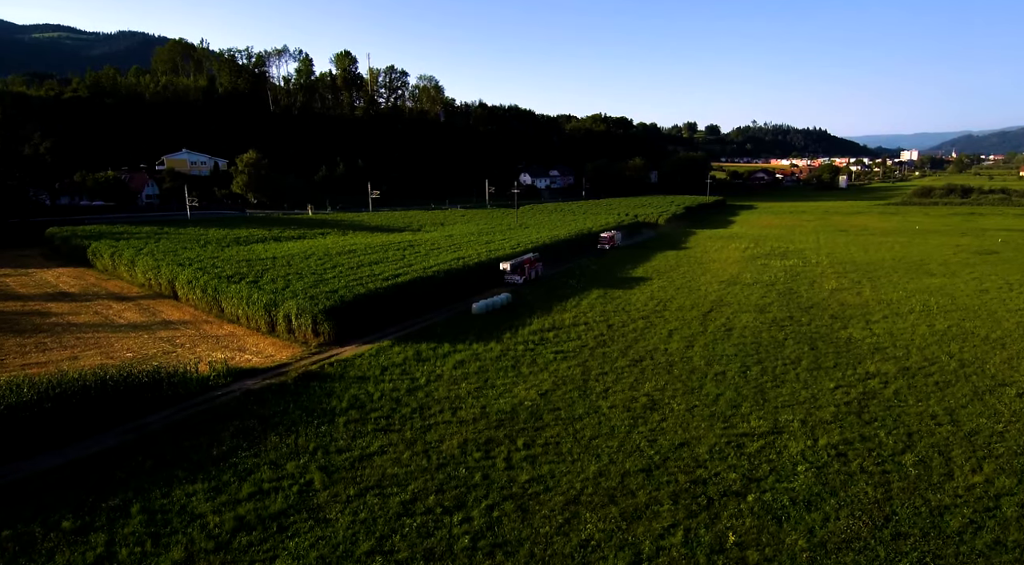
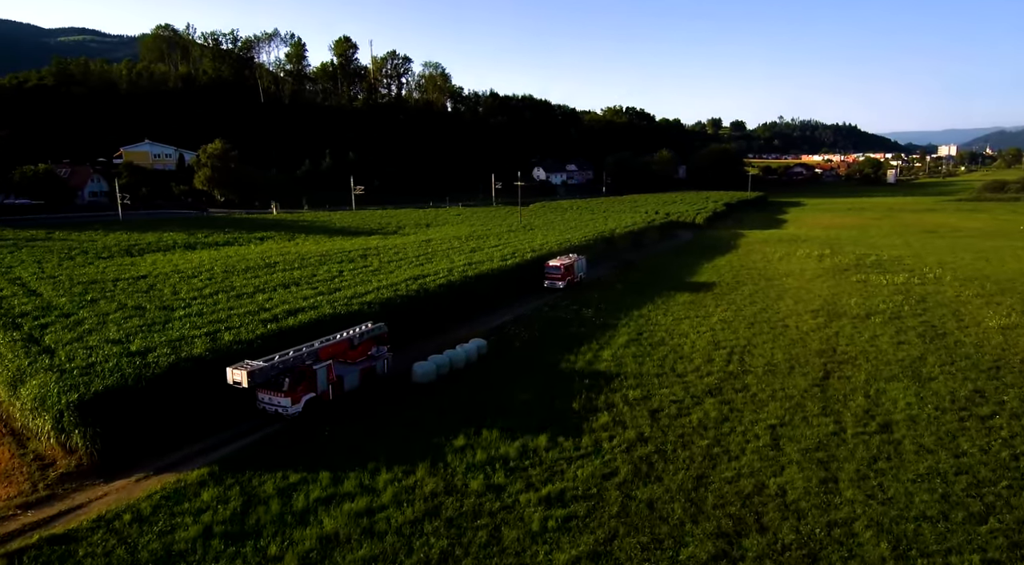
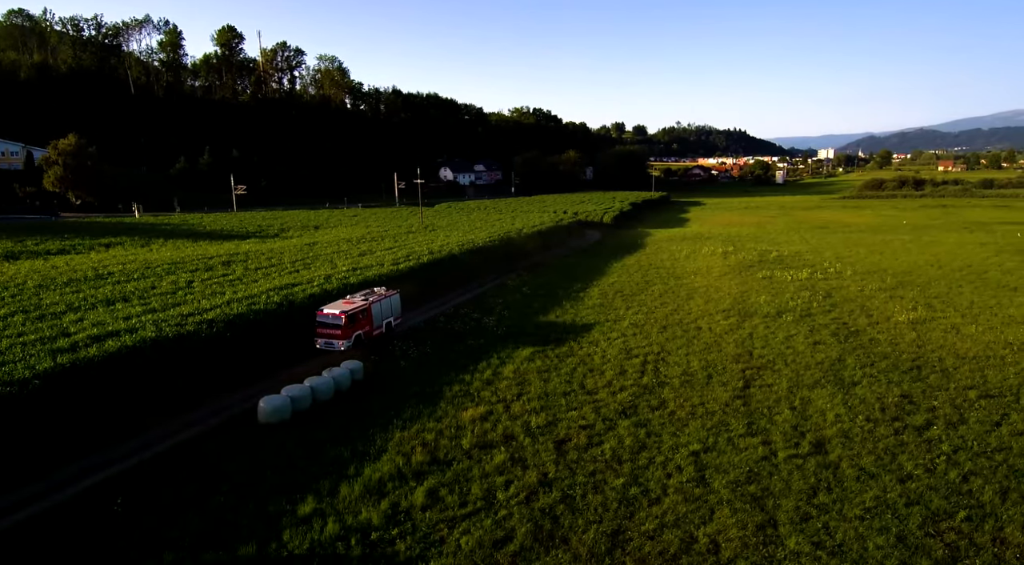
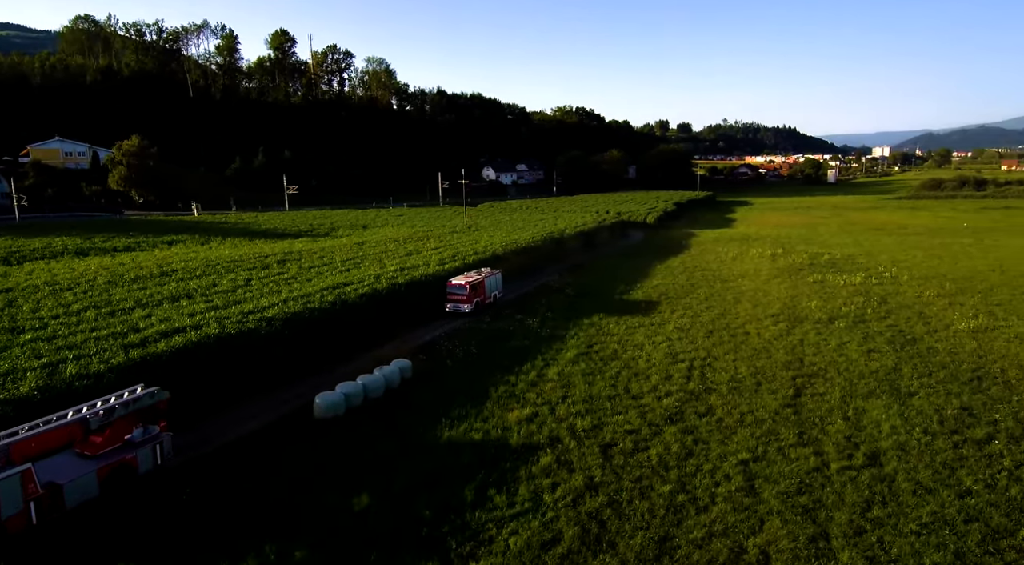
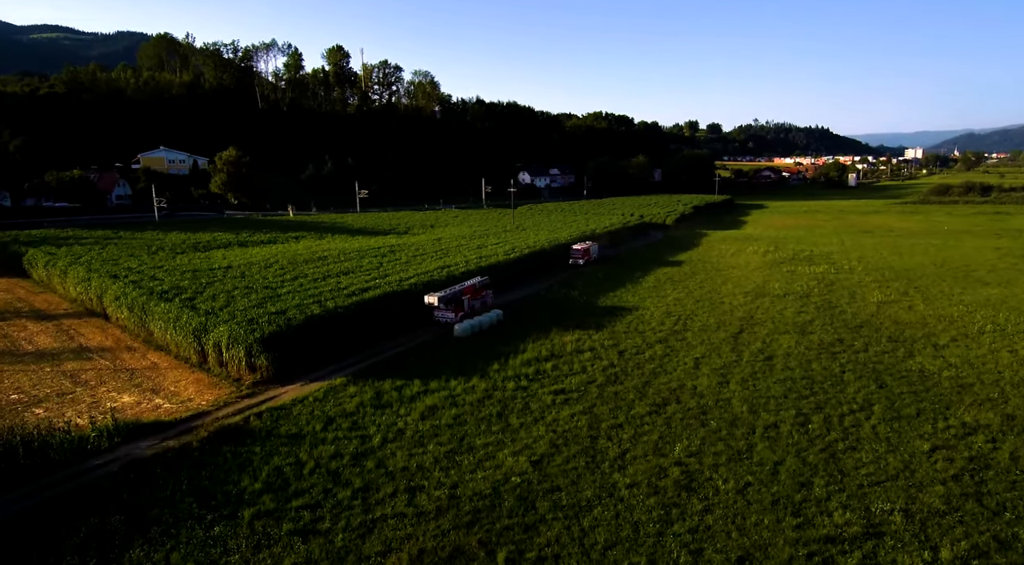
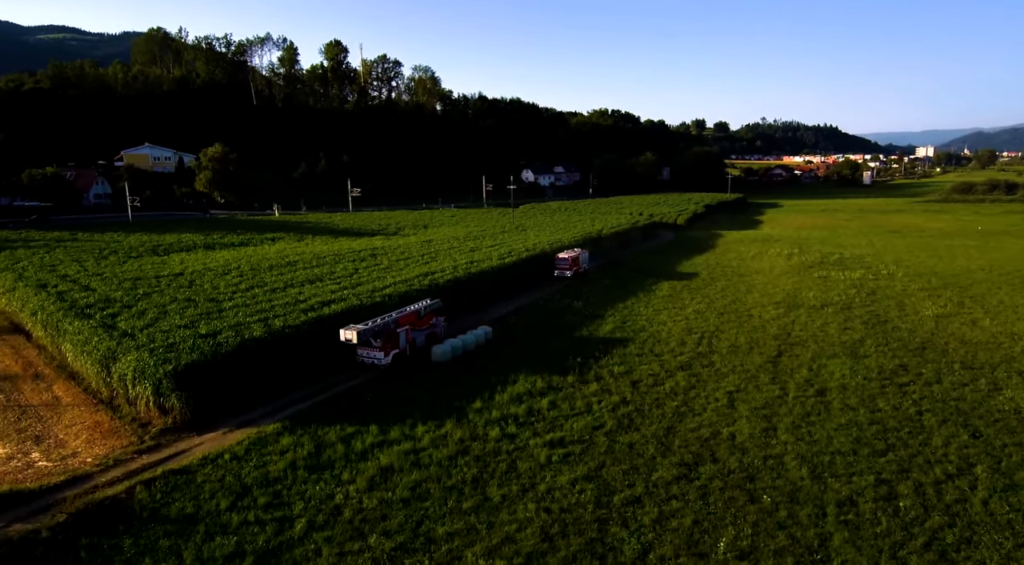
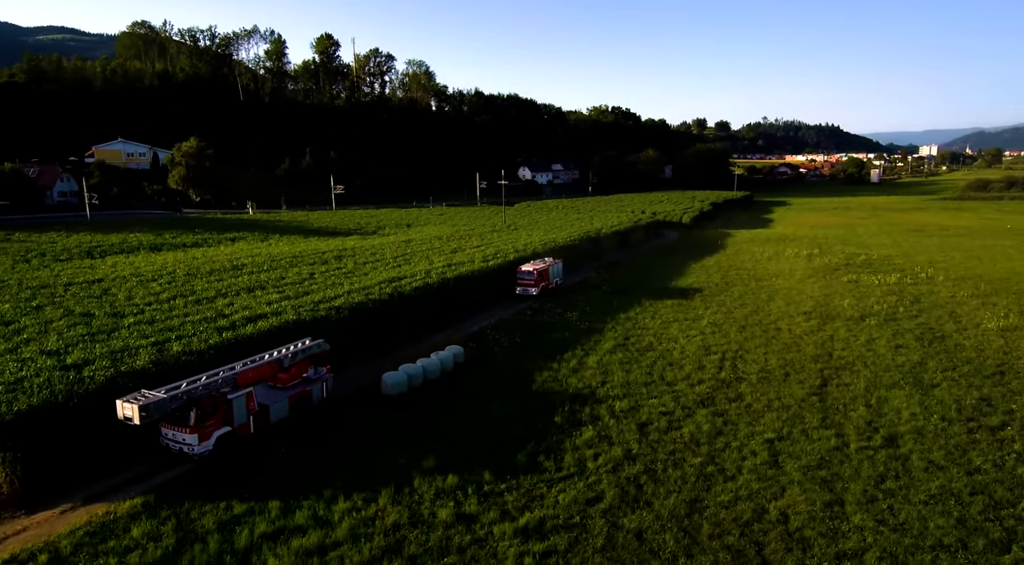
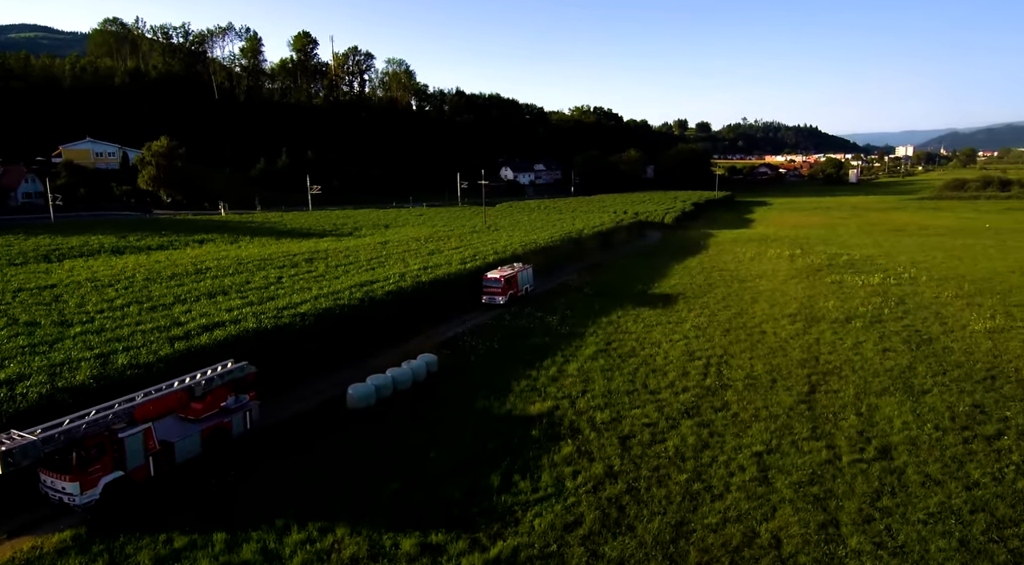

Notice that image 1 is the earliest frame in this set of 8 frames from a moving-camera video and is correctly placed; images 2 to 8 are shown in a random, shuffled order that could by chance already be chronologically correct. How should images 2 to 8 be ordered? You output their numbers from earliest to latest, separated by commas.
5, 6, 2, 7, 8, 4, 3
